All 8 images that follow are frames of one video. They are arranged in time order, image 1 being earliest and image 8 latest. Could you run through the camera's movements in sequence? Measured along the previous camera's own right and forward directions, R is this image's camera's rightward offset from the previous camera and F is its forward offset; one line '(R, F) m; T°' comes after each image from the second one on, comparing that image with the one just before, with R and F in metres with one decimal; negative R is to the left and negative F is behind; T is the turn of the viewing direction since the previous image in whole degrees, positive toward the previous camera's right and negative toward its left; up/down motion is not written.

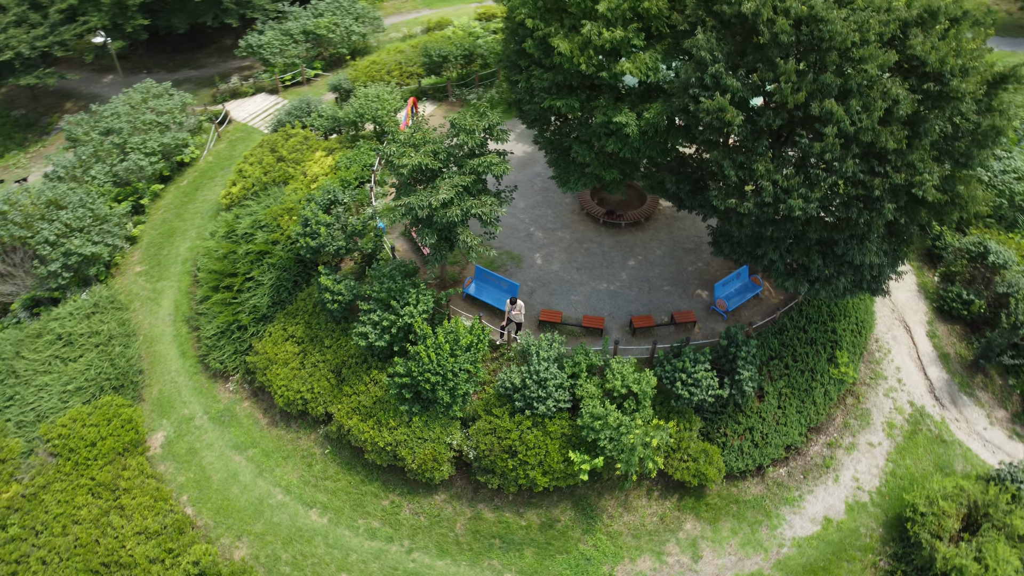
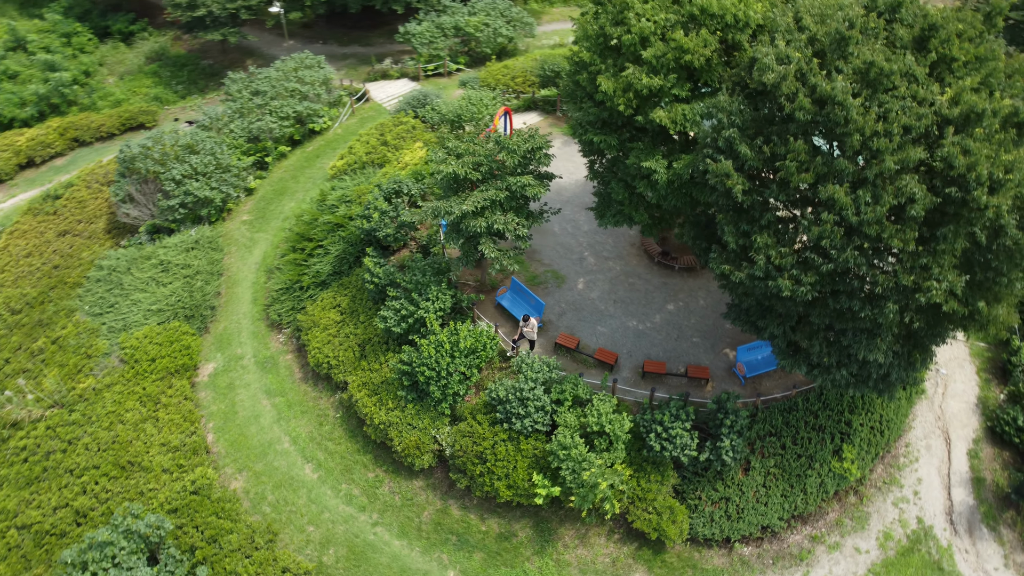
(+3.2, -0.2) m; -13°
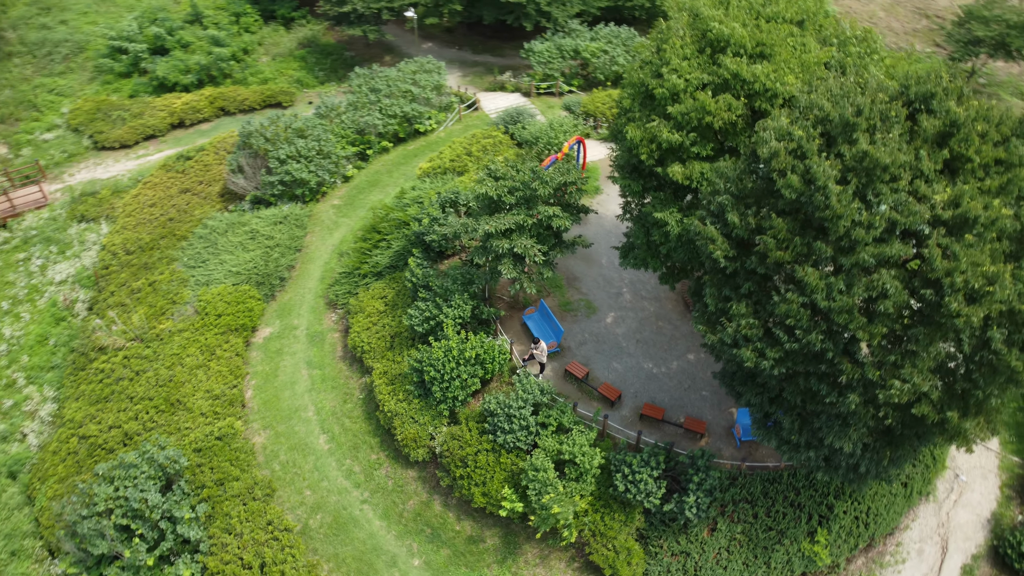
(+2.7, -0.6) m; -10°
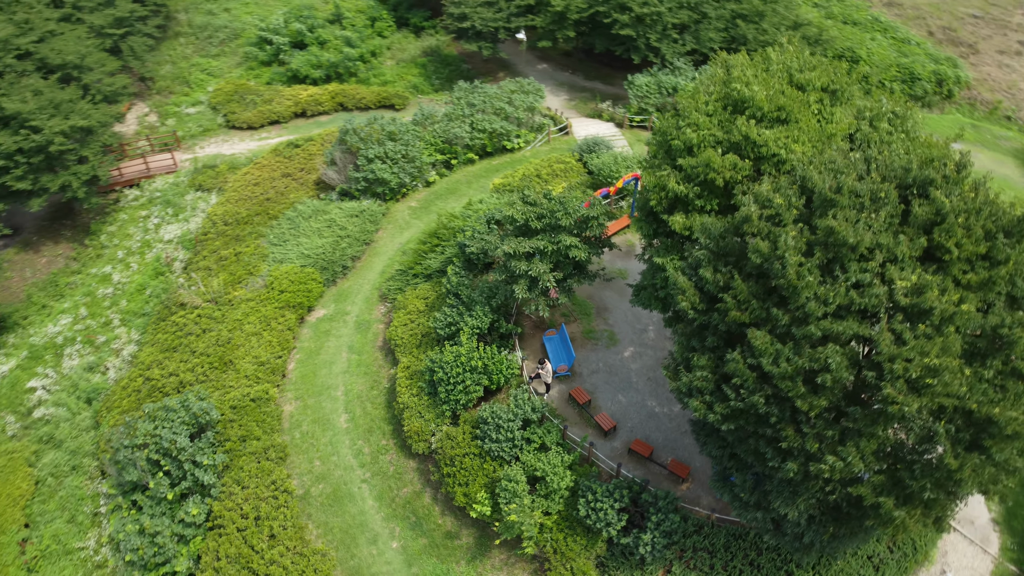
(+2.5, -0.8) m; -9°
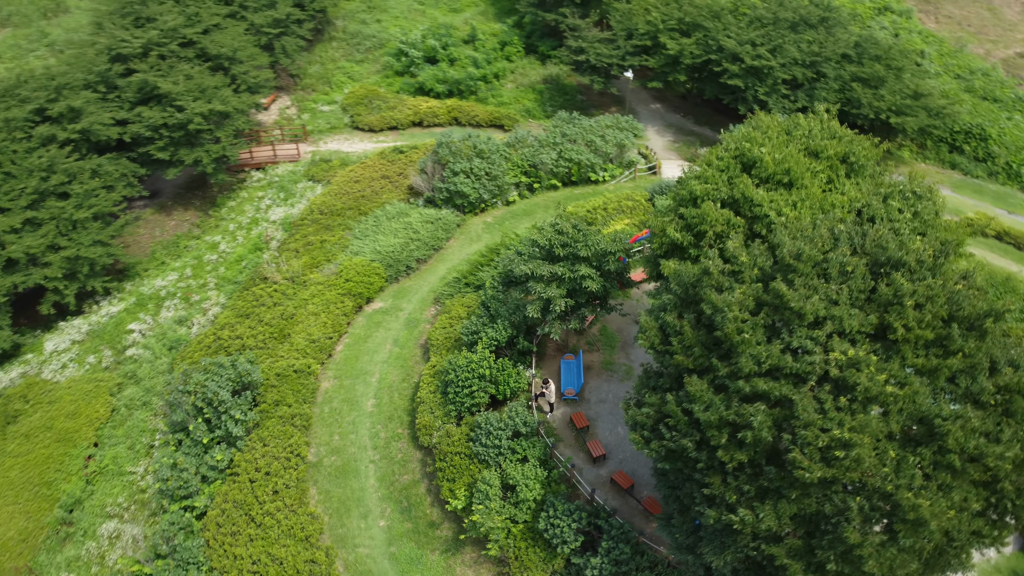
(+2.9, -0.9) m; -10°
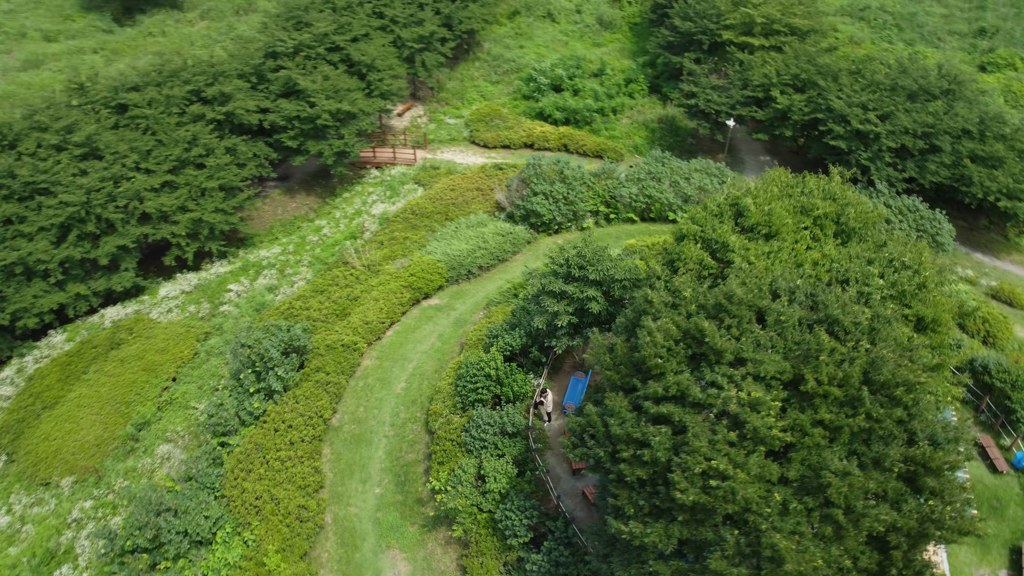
(+3.4, -1.2) m; -11°
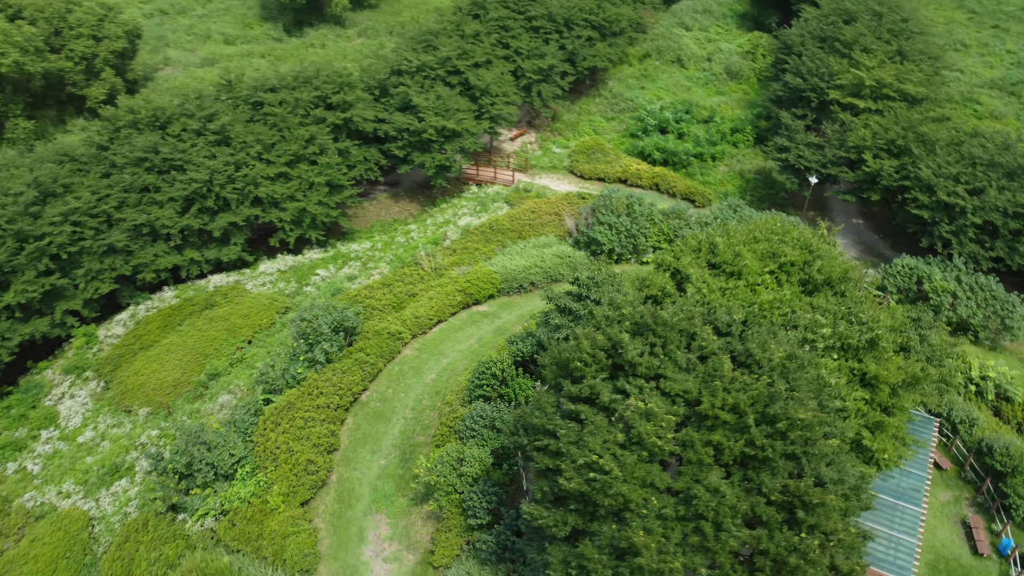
(+3.6, -1.5) m; -11°
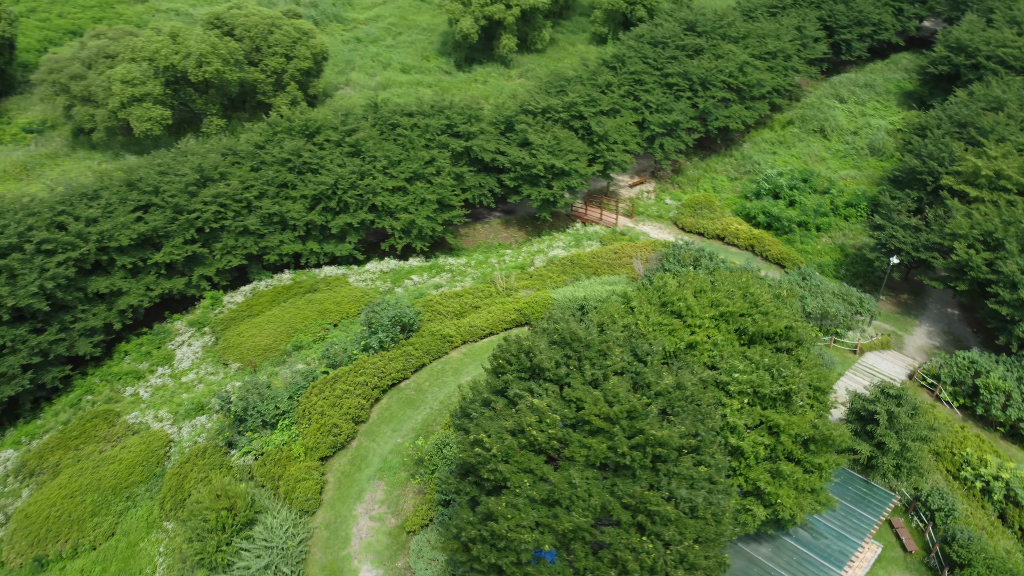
(+4.9, -2.1) m; -13°
